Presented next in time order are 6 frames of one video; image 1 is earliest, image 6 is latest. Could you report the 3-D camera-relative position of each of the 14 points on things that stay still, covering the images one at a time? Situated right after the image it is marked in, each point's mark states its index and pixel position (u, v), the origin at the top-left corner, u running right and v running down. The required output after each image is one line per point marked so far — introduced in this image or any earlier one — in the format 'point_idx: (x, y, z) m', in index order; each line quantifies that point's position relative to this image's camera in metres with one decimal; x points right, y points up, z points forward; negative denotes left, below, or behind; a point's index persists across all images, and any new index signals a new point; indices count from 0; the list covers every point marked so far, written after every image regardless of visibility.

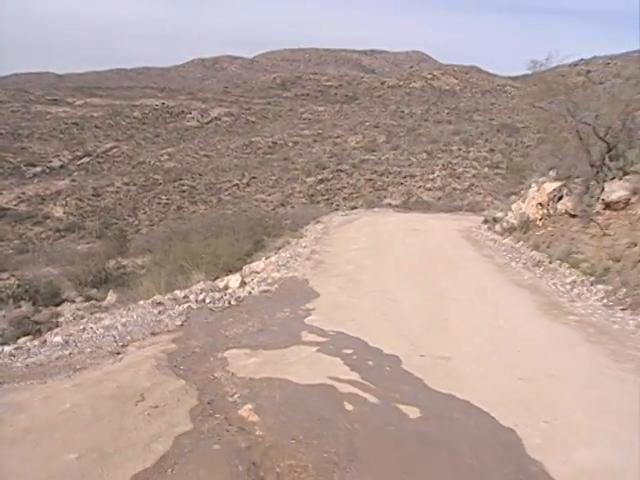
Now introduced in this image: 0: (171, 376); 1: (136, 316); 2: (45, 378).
0: (-1.0, -0.9, +5.3) m
1: (-1.8, -0.8, +7.8) m
2: (-1.8, -0.9, +5.1) m
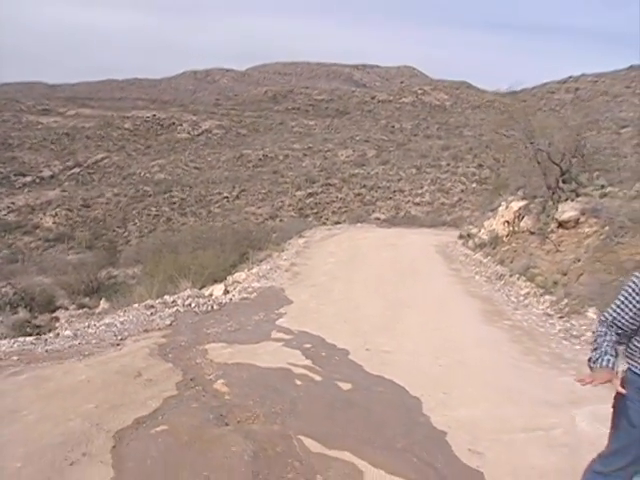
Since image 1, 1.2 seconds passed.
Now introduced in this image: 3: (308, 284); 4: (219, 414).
0: (-1.4, -1.0, +6.7) m
1: (-2.2, -0.9, +9.2) m
2: (-2.2, -1.0, +6.4) m
3: (-0.2, -0.8, +14.2) m
4: (-0.7, -1.1, +4.9) m
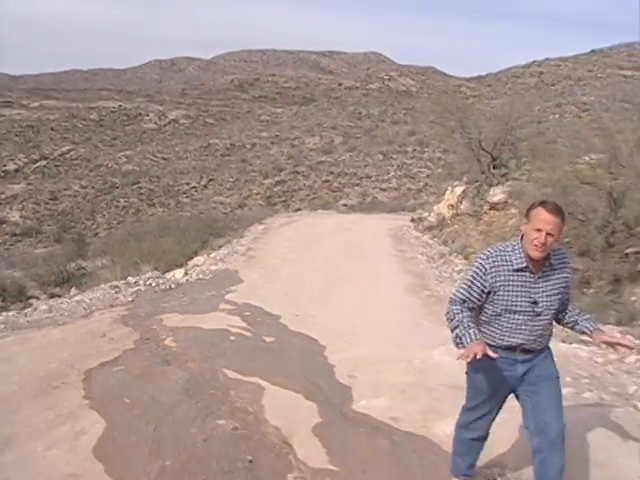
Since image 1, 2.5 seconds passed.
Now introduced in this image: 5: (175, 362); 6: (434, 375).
0: (-2.1, -0.9, +8.1) m
1: (-3.0, -0.8, +10.6) m
2: (-2.9, -0.9, +7.9) m
3: (-1.2, -0.5, +15.7) m
4: (-1.3, -1.0, +6.4) m
5: (-1.2, -1.0, +6.3) m
6: (+0.8, -1.0, +5.5) m
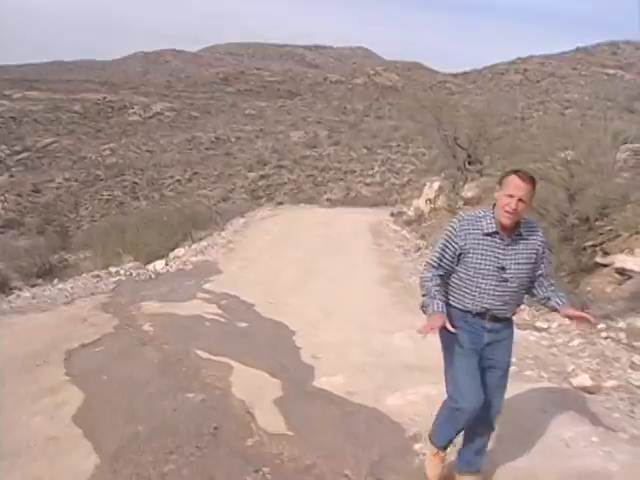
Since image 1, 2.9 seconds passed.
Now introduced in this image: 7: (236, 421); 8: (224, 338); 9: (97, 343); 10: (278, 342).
0: (-2.4, -0.8, +8.5) m
1: (-3.4, -0.6, +10.9) m
2: (-3.2, -0.8, +8.2) m
3: (-1.6, -0.4, +16.0) m
4: (-1.6, -0.9, +6.8) m
5: (-1.5, -0.9, +6.7) m
6: (+0.6, -0.9, +6.0) m
7: (-0.5, -1.0, +4.4) m
8: (-0.9, -0.9, +7.0) m
9: (-1.9, -0.9, +6.7) m
10: (-0.4, -0.9, +6.8) m
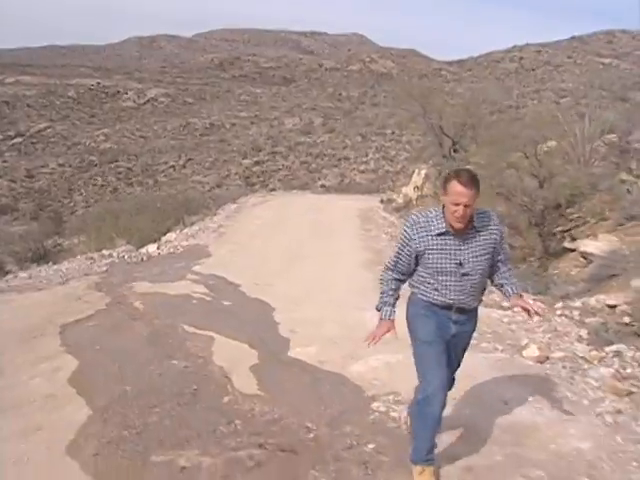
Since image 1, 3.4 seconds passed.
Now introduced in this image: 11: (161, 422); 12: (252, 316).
0: (-2.6, -0.6, +9.0) m
1: (-3.6, -0.4, +11.4) m
2: (-3.4, -0.6, +8.7) m
3: (-1.9, 0.0, +16.5) m
4: (-1.8, -0.7, +7.3) m
5: (-1.7, -0.7, +7.2) m
6: (+0.4, -0.8, +6.5) m
7: (-0.7, -0.9, +4.9) m
8: (-1.1, -0.7, +7.5) m
9: (-2.1, -0.7, +7.2) m
10: (-0.6, -0.7, +7.3) m
11: (-0.8, -0.9, +4.0) m
12: (-0.7, -0.7, +7.4) m
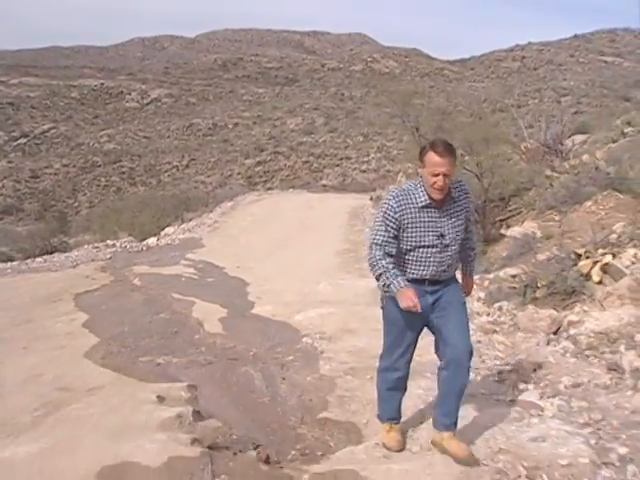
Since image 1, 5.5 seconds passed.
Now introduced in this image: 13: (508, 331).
0: (-3.0, -0.4, +10.7) m
1: (-4.0, -0.2, +13.1) m
2: (-3.8, -0.4, +10.4) m
3: (-2.3, +0.1, +18.2) m
4: (-2.2, -0.6, +9.0) m
5: (-2.1, -0.6, +8.9) m
6: (-0.1, -0.6, +8.2) m
7: (-1.1, -0.7, +6.6) m
8: (-1.5, -0.6, +9.2) m
9: (-2.6, -0.6, +8.9) m
10: (-1.0, -0.6, +9.0) m
11: (-1.3, -0.8, +5.7) m
12: (-1.1, -0.6, +9.1) m
13: (+1.5, -0.7, +6.0) m
